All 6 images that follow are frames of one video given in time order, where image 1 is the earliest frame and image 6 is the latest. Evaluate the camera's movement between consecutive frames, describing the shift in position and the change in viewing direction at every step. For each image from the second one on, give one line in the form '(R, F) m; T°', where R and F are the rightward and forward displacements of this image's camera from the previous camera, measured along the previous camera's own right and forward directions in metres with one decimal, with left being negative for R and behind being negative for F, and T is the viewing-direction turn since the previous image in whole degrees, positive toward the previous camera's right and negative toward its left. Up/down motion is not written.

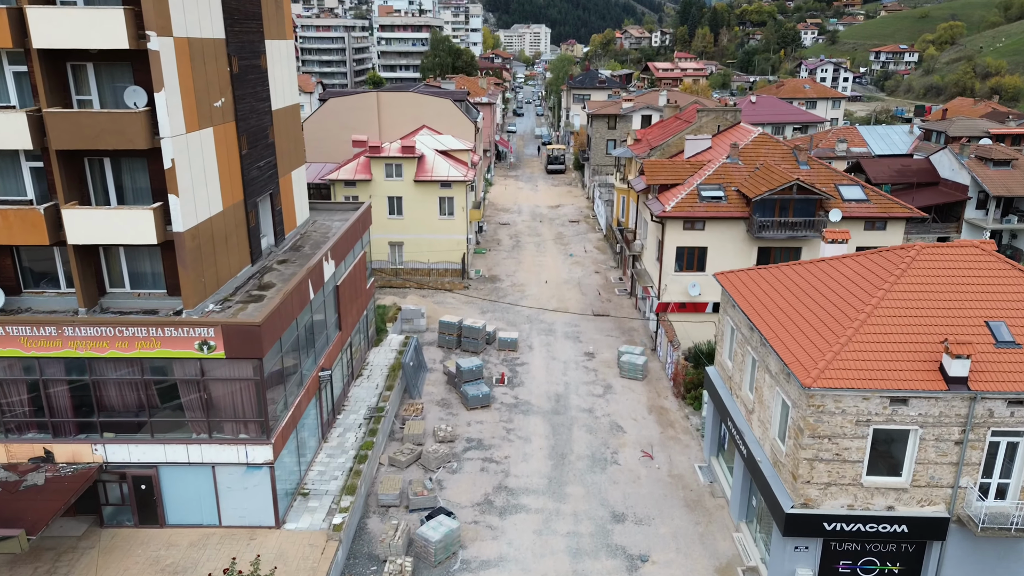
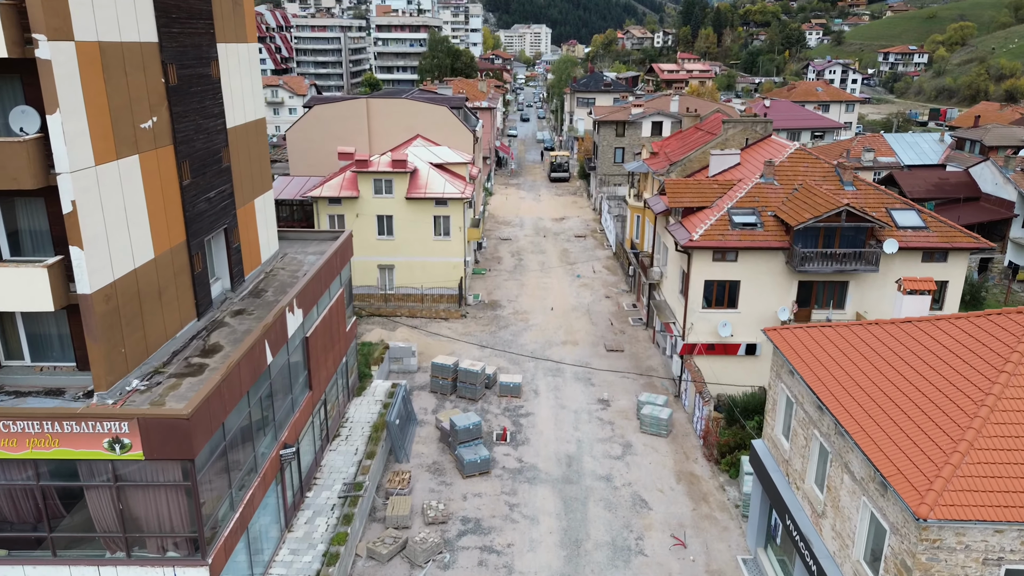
(-0.1, +3.7) m; 0°
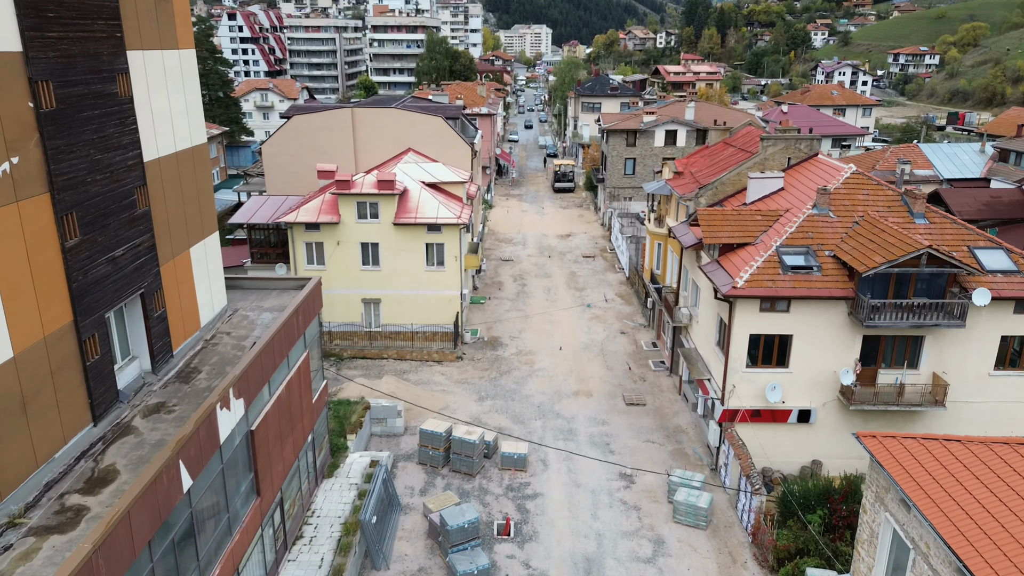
(-0.1, +4.3) m; 0°
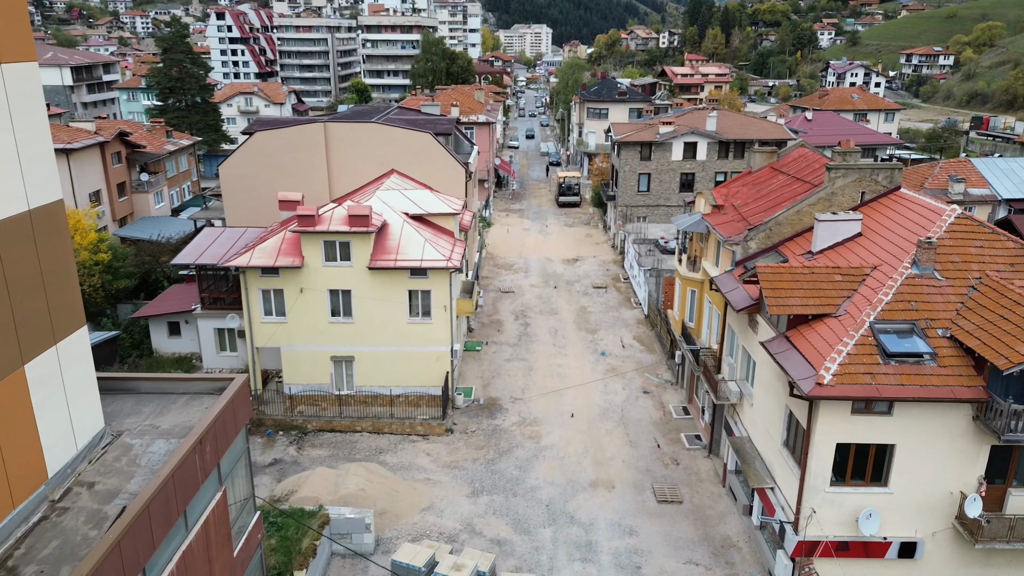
(-0.1, +5.3) m; 0°
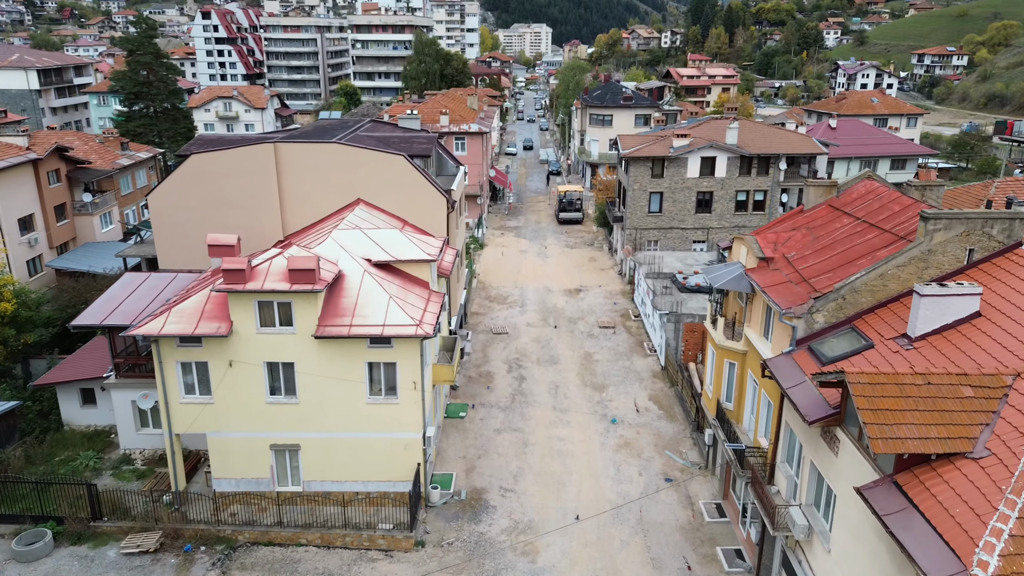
(+0.3, +5.3) m; 0°
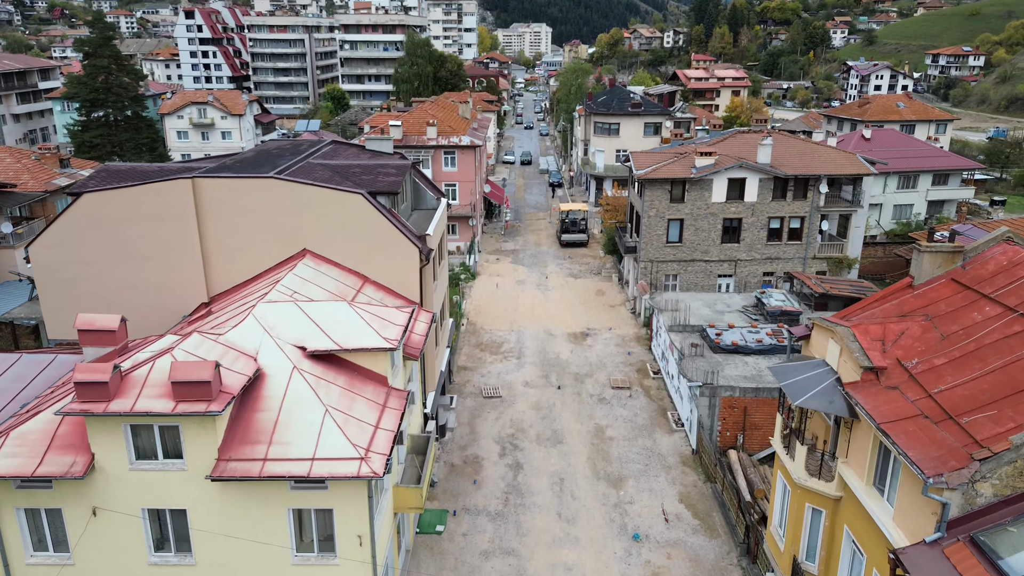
(+0.2, +5.9) m; 0°
